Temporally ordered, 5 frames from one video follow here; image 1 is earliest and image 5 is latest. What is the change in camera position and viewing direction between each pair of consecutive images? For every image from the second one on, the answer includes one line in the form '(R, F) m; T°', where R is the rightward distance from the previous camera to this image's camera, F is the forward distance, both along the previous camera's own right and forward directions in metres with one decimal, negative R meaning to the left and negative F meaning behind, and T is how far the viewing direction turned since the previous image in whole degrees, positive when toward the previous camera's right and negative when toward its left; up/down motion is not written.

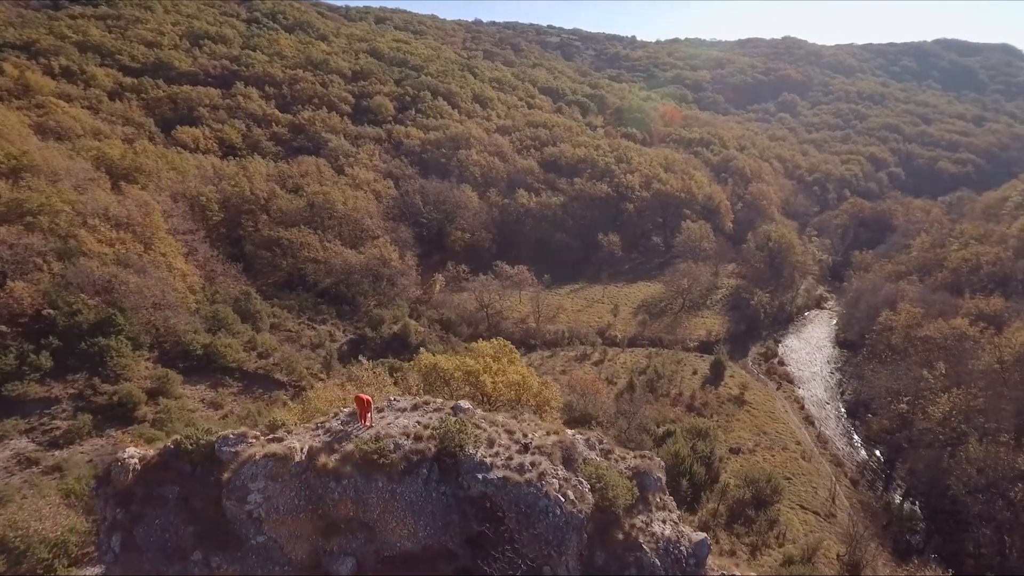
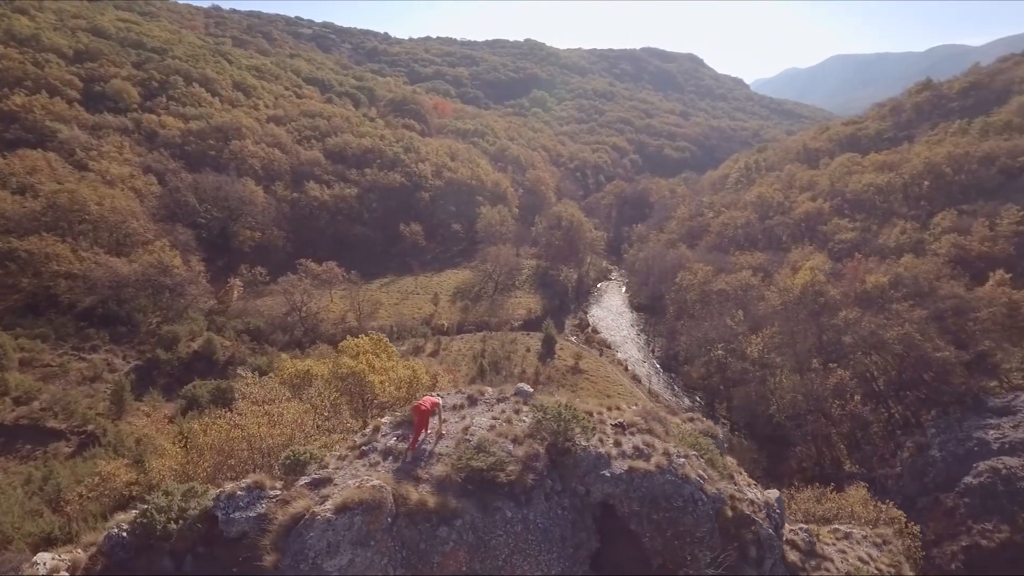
(-2.4, +2.2) m; +20°
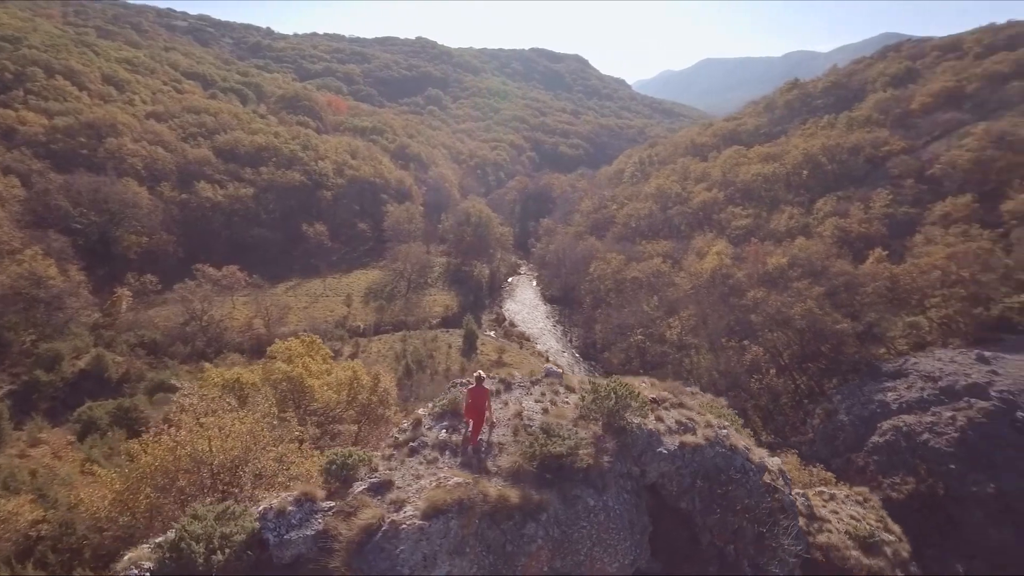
(-0.9, +0.5) m; +9°
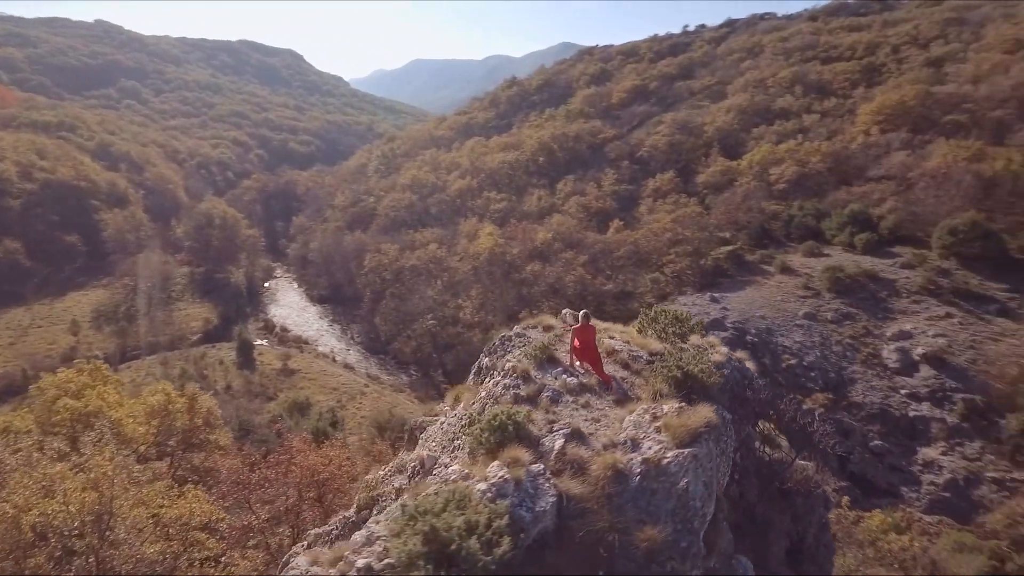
(-1.9, +0.6) m; +23°
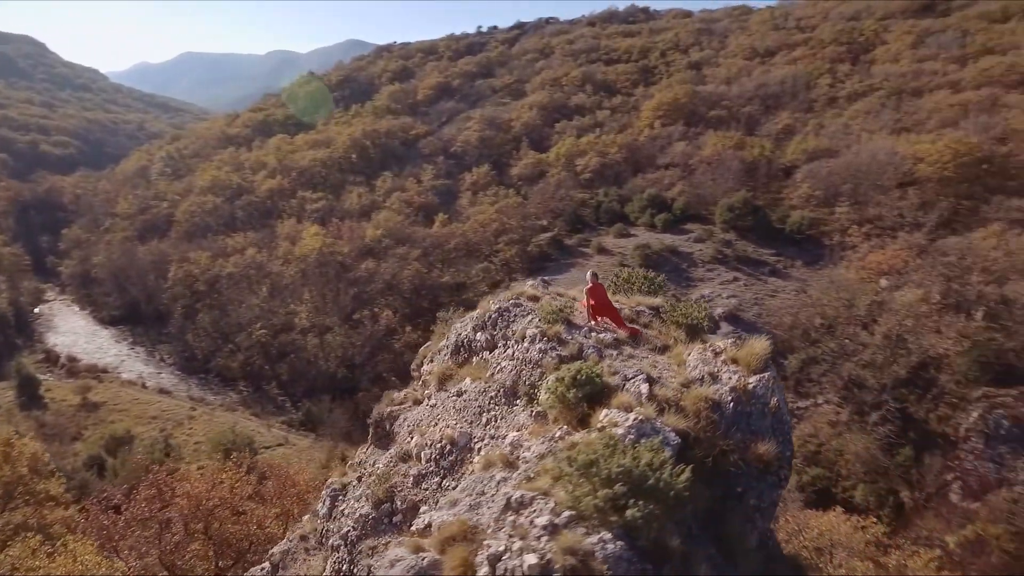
(-1.2, 0.0) m; +17°
